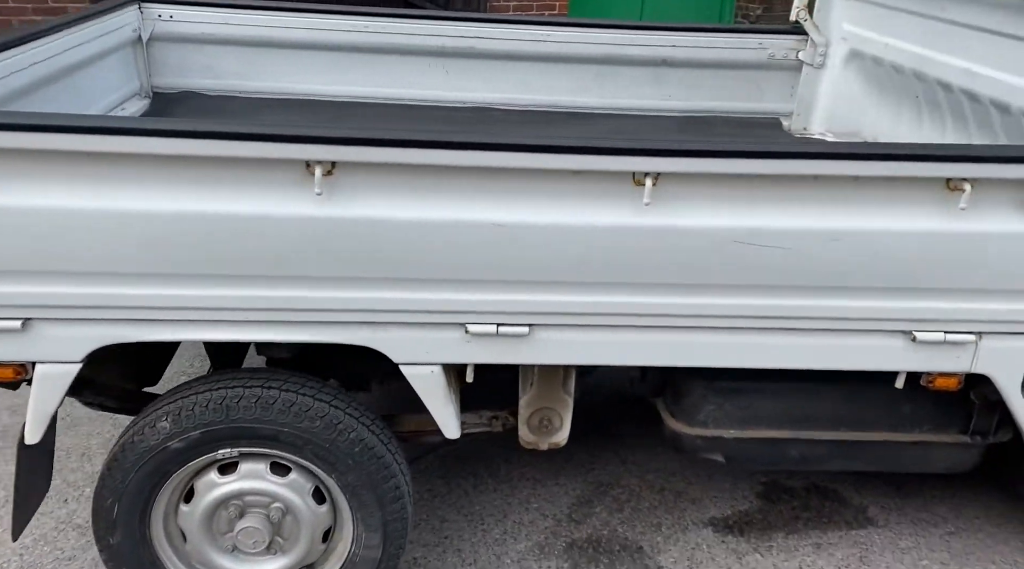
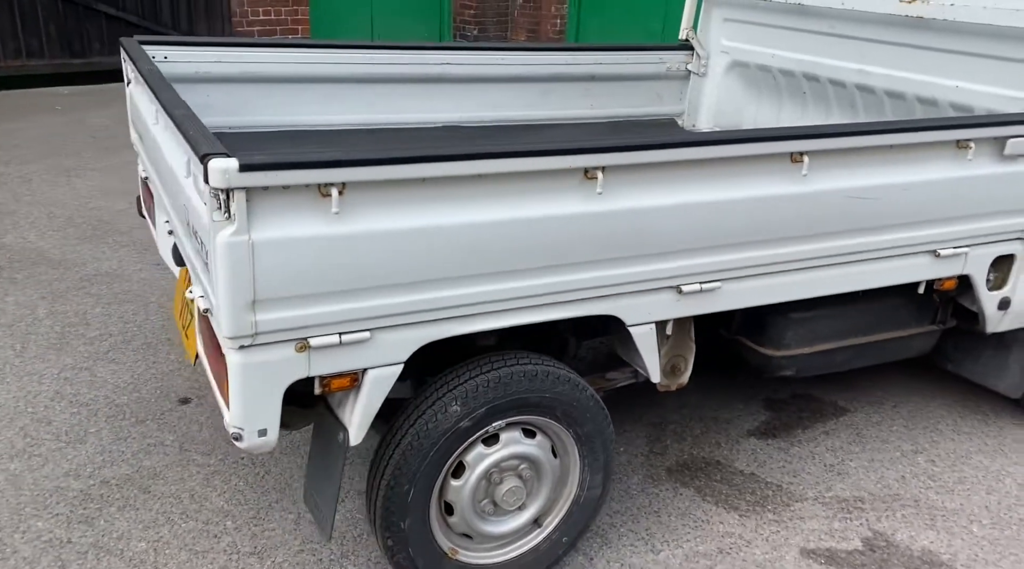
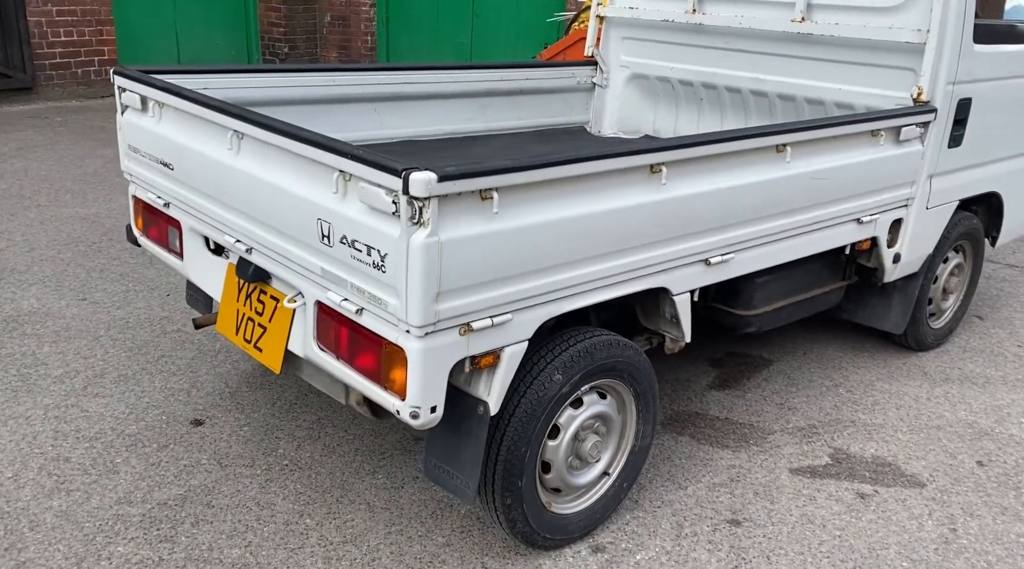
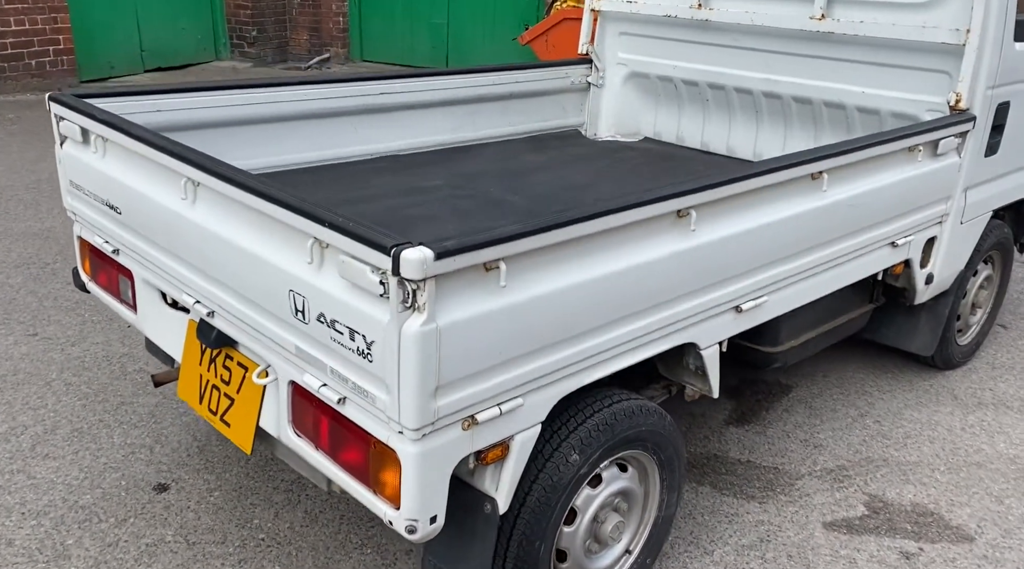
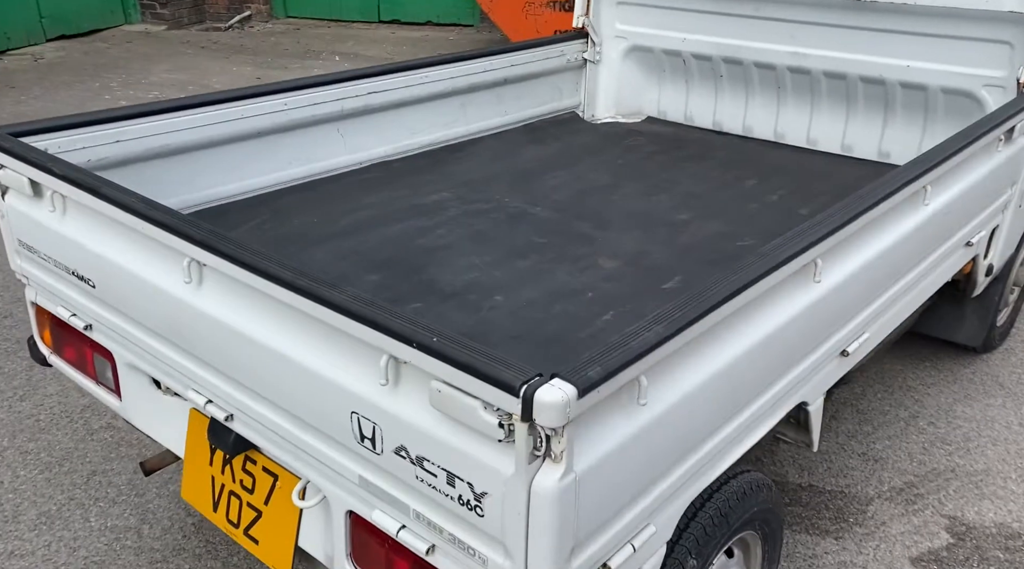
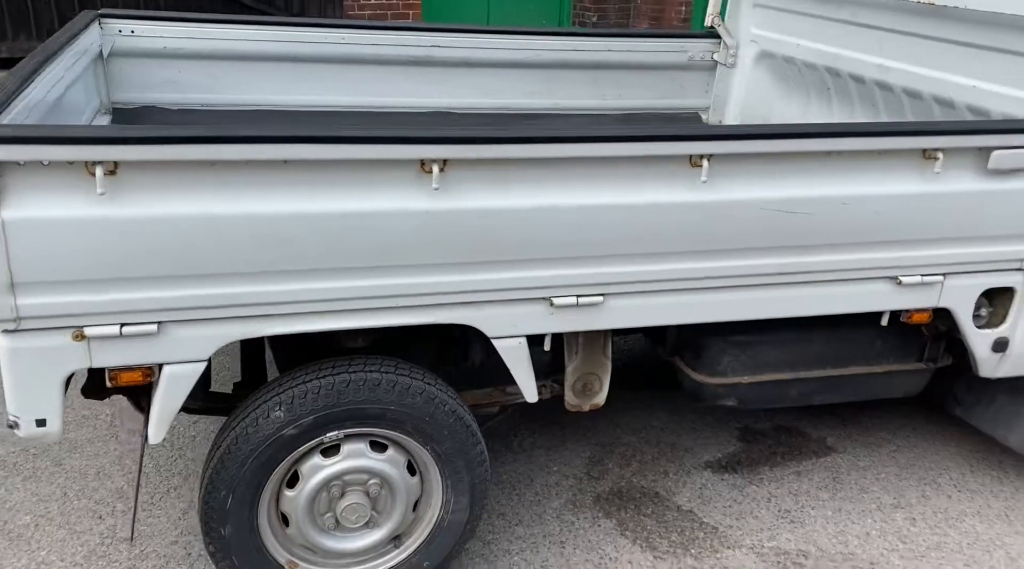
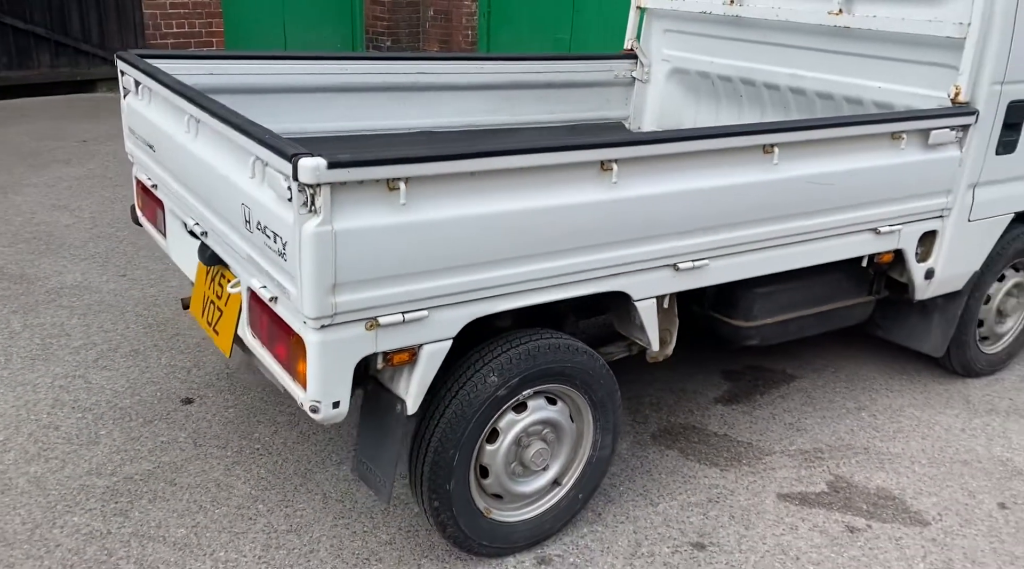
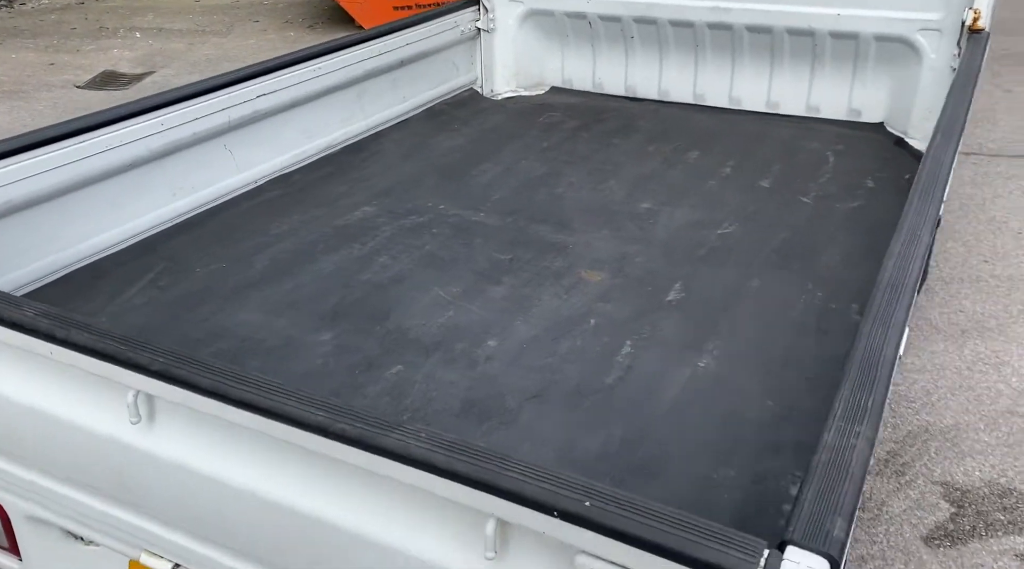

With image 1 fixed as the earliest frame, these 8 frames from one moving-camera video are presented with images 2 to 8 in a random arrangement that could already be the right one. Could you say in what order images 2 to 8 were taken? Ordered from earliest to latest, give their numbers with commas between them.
6, 2, 7, 3, 4, 5, 8
